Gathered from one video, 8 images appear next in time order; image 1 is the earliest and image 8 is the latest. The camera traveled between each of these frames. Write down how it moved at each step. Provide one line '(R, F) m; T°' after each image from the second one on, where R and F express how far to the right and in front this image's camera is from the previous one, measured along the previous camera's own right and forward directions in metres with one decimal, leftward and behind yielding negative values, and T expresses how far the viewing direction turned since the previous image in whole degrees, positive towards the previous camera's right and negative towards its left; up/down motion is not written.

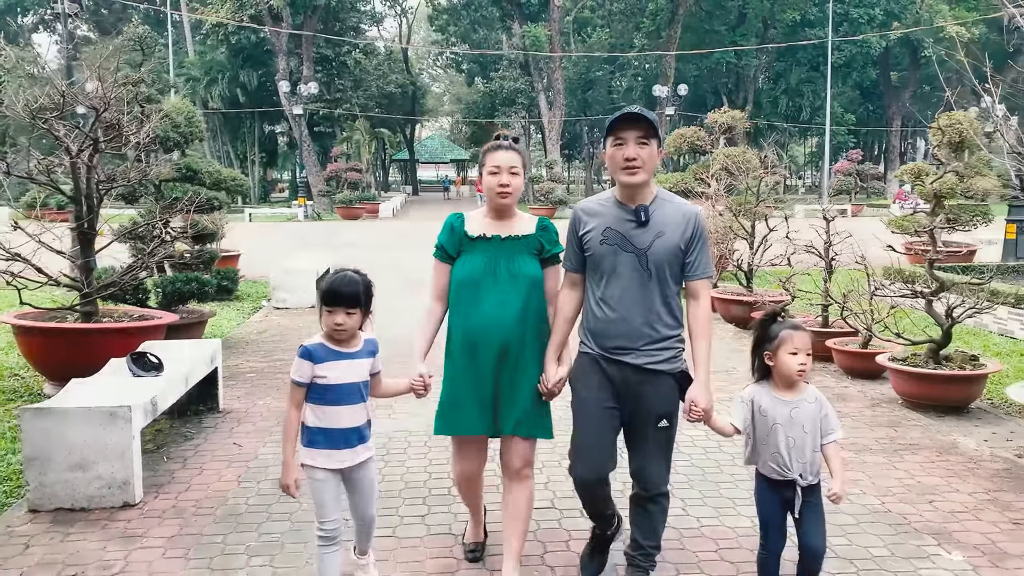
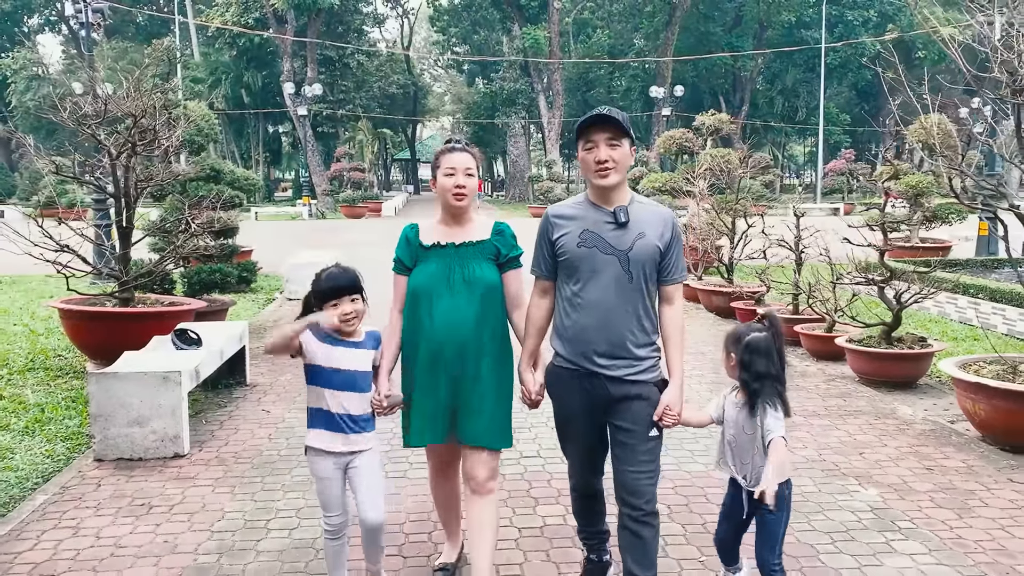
(0.0, -0.7) m; 0°
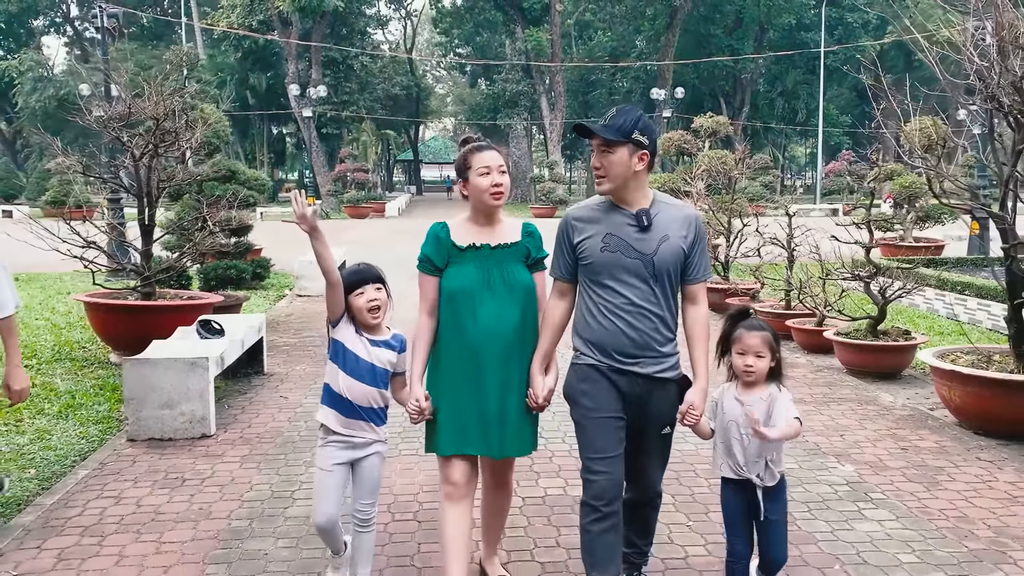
(0.0, -0.3) m; 0°
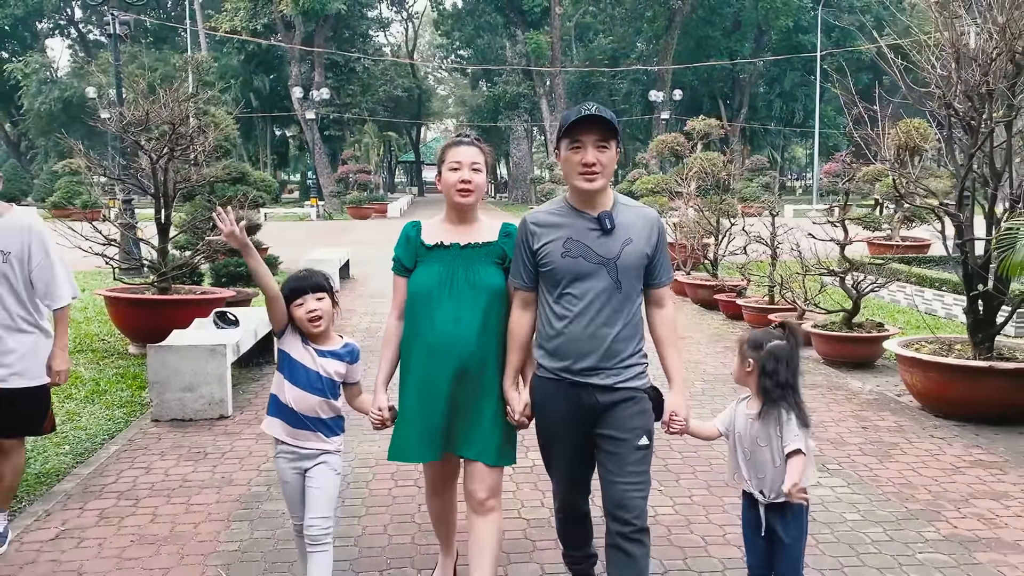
(+0.1, -0.4) m; 0°
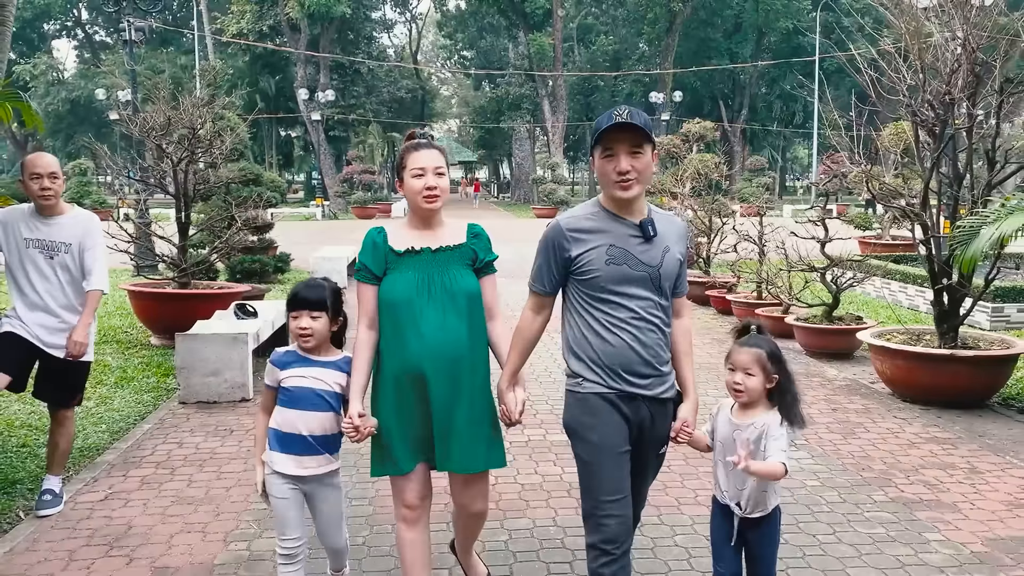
(0.0, -0.4) m; 0°
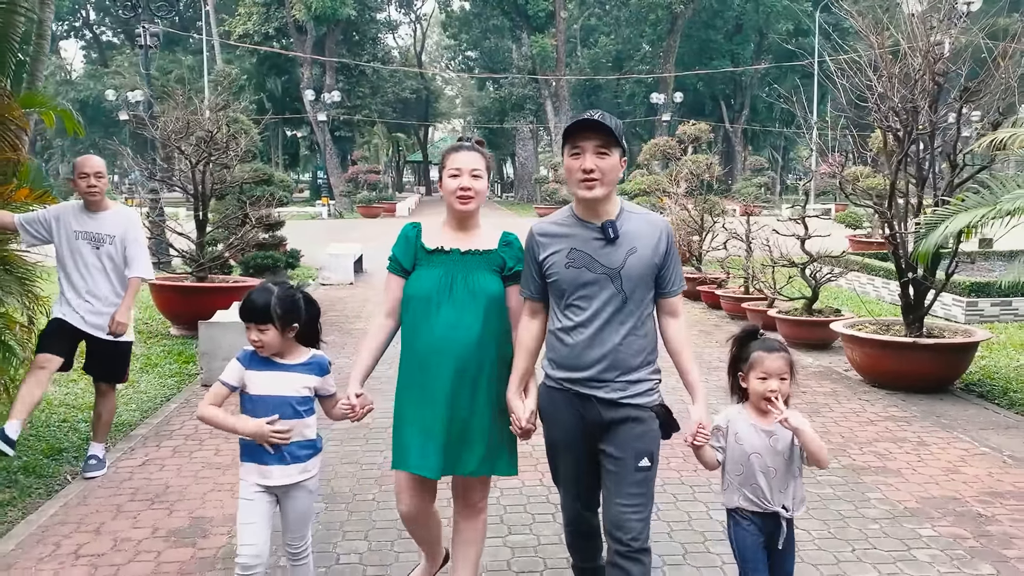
(+0.1, -0.5) m; 0°
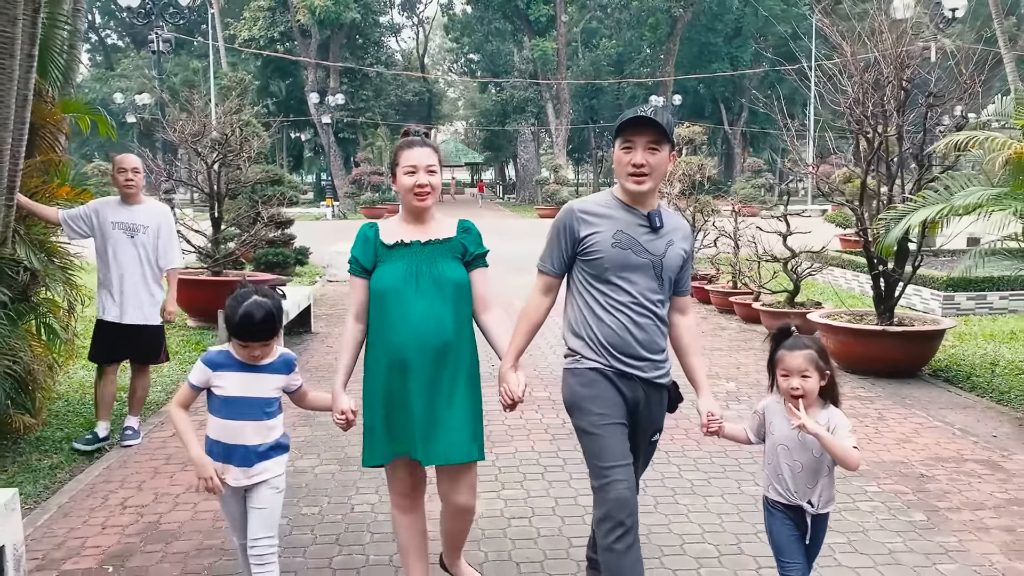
(0.0, -0.5) m; 0°
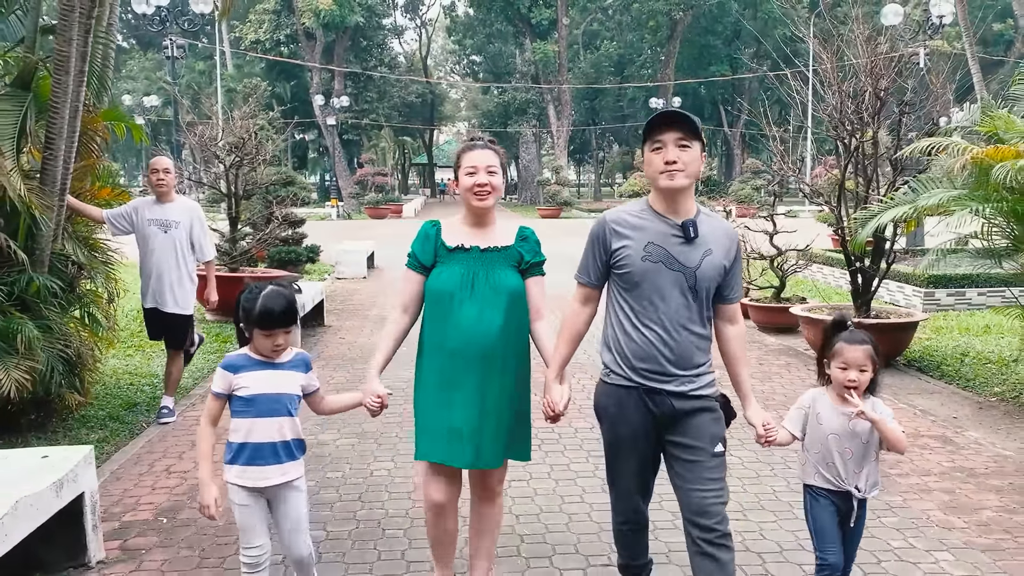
(0.0, -0.5) m; 0°
